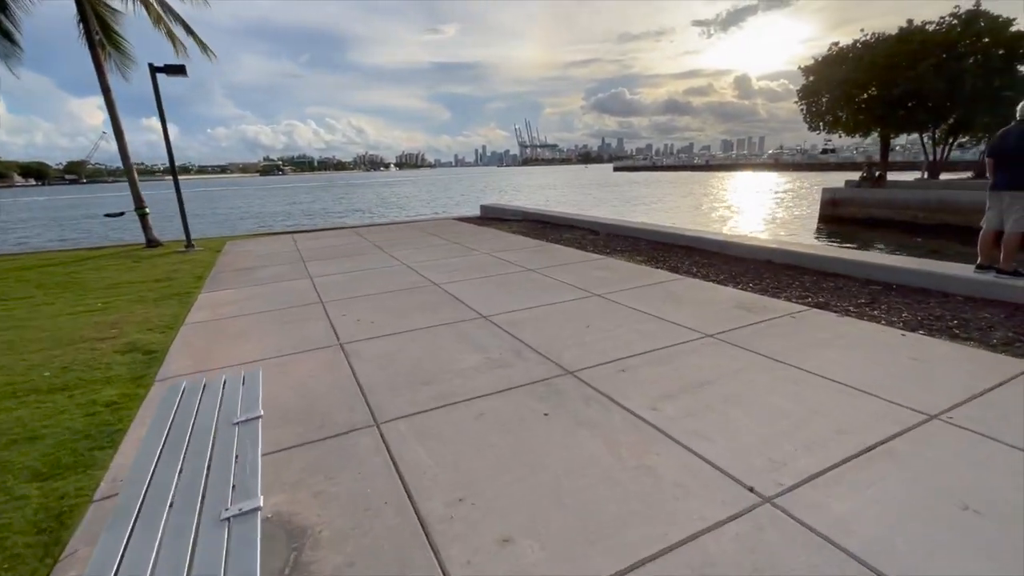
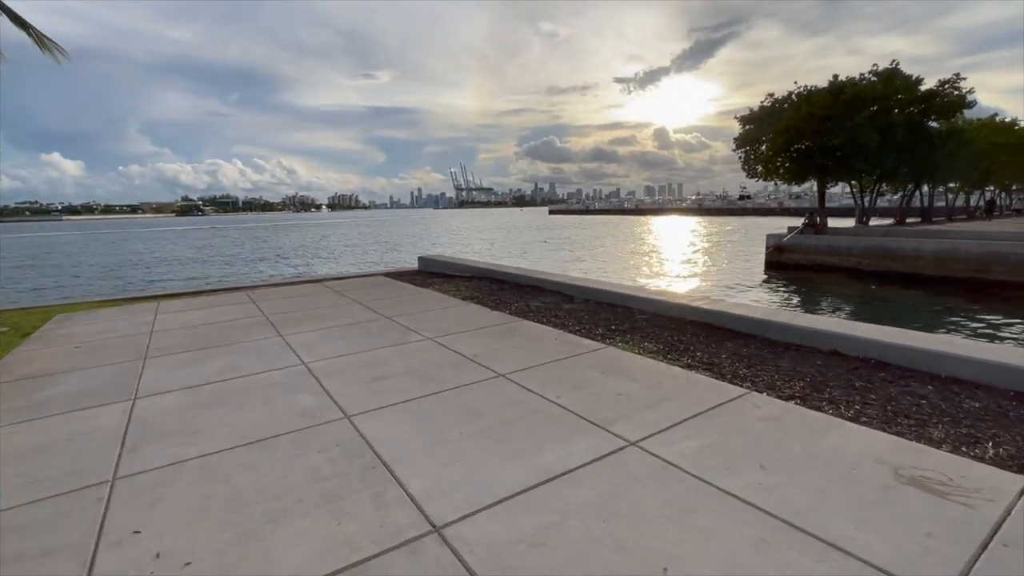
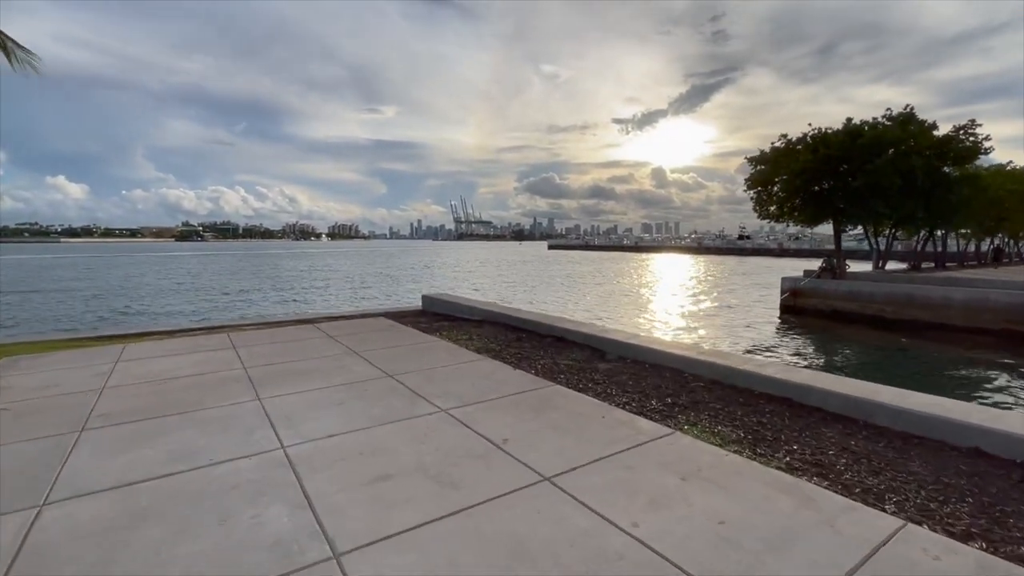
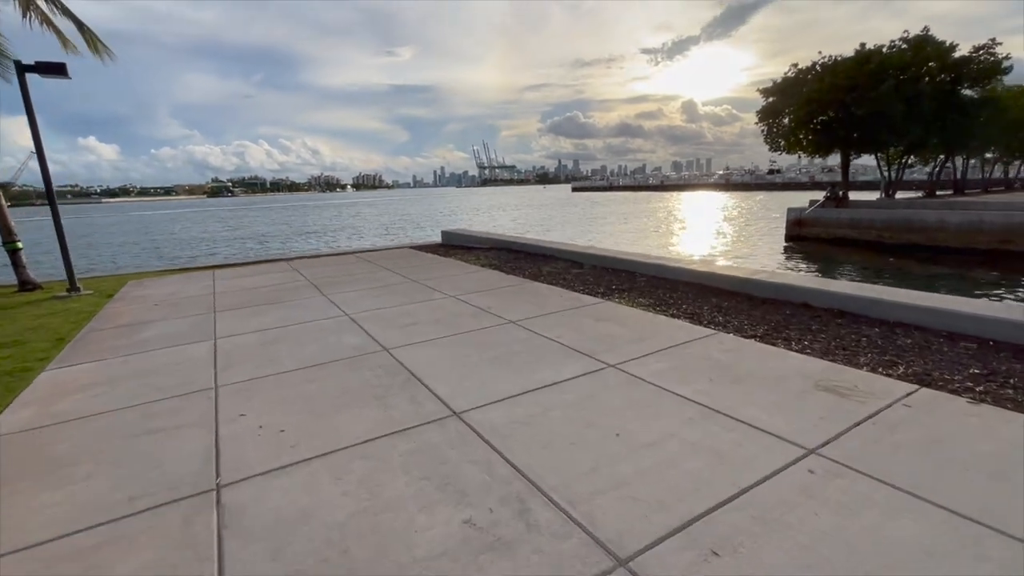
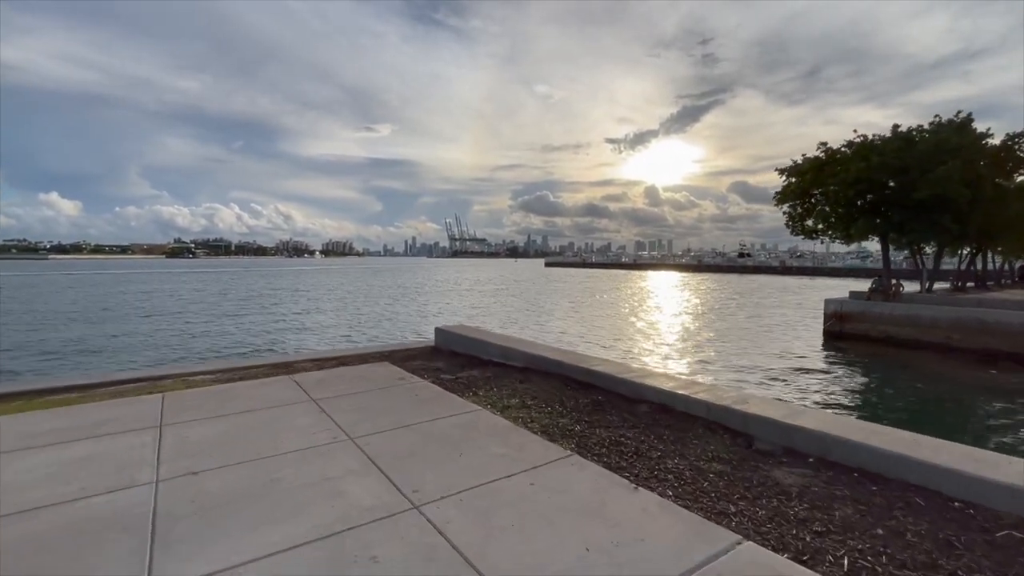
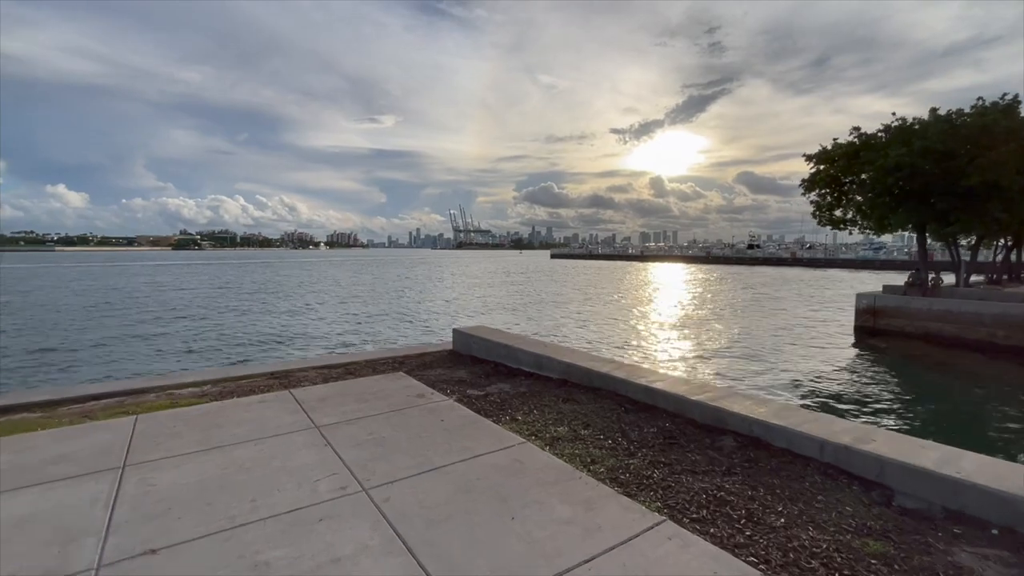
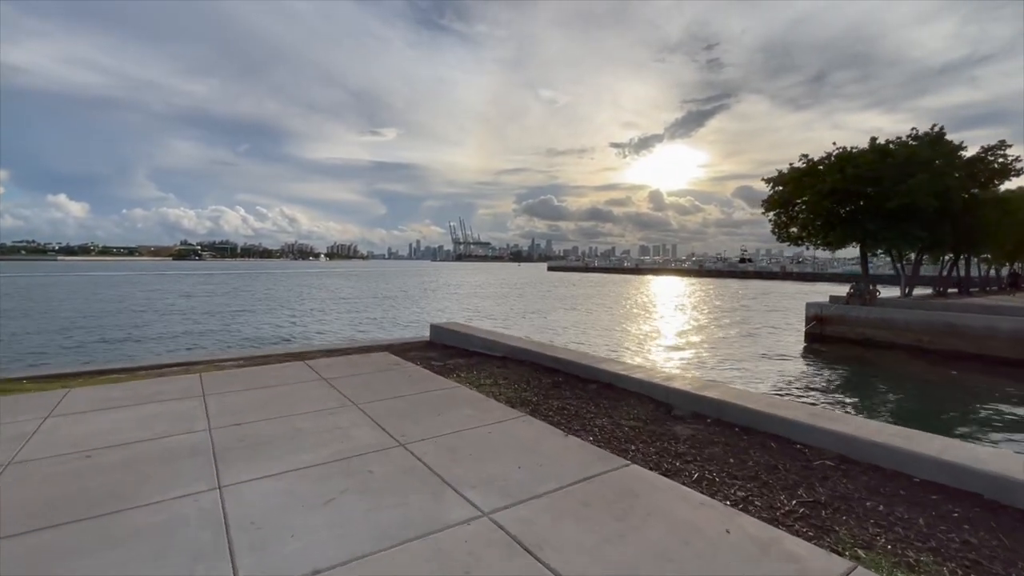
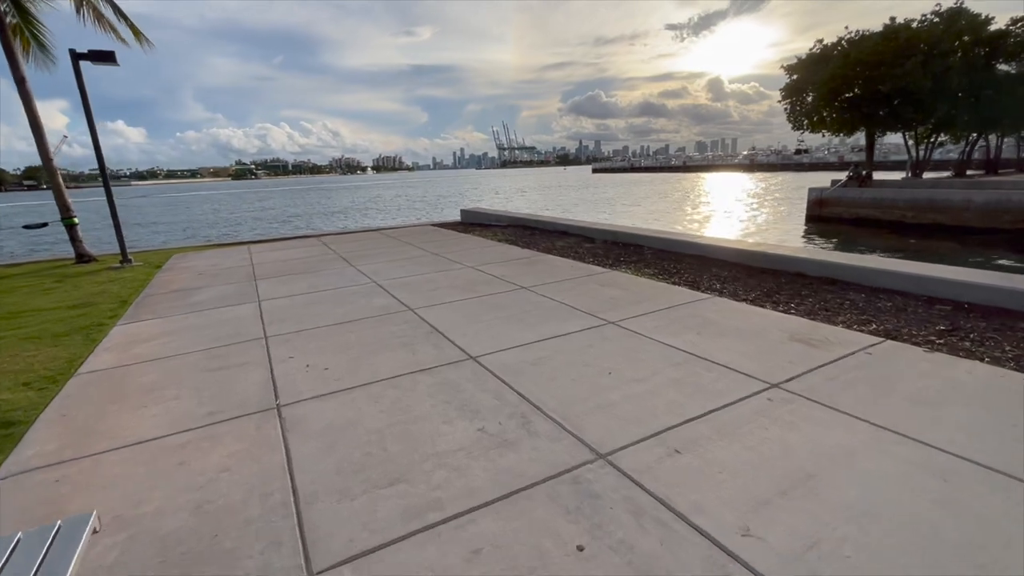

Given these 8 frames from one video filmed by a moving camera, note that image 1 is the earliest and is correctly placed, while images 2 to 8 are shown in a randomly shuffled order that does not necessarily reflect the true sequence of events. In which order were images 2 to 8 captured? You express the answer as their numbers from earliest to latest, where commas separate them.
8, 4, 2, 3, 7, 5, 6
